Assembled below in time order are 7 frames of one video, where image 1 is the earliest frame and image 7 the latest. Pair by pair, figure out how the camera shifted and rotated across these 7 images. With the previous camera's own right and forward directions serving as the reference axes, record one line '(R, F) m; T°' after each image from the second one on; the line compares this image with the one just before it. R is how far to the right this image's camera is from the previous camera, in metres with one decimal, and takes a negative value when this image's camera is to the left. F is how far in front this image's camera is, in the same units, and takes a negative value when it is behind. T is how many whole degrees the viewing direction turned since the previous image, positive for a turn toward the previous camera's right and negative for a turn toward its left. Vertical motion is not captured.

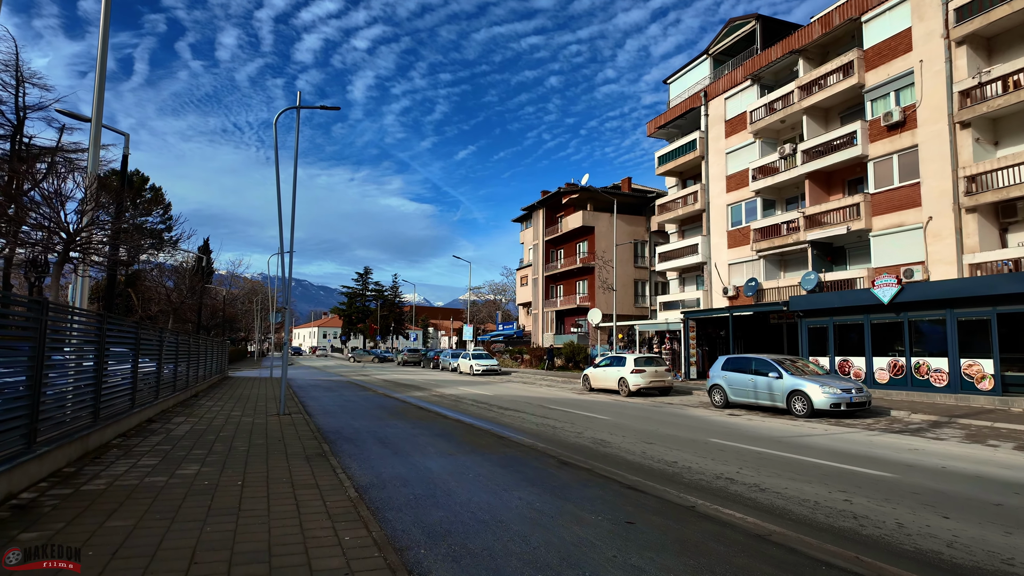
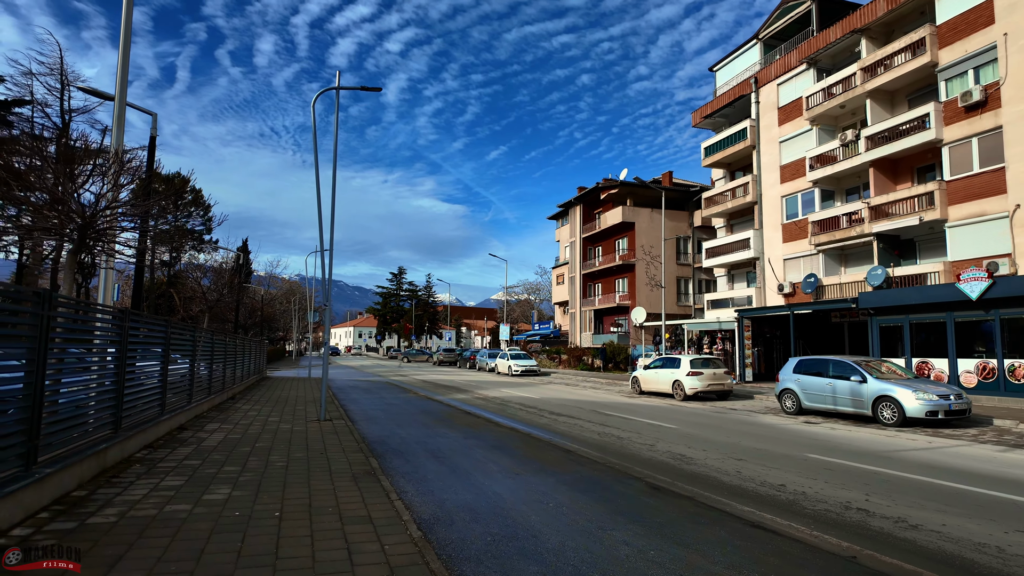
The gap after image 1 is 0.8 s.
(-0.5, +1.0) m; -3°
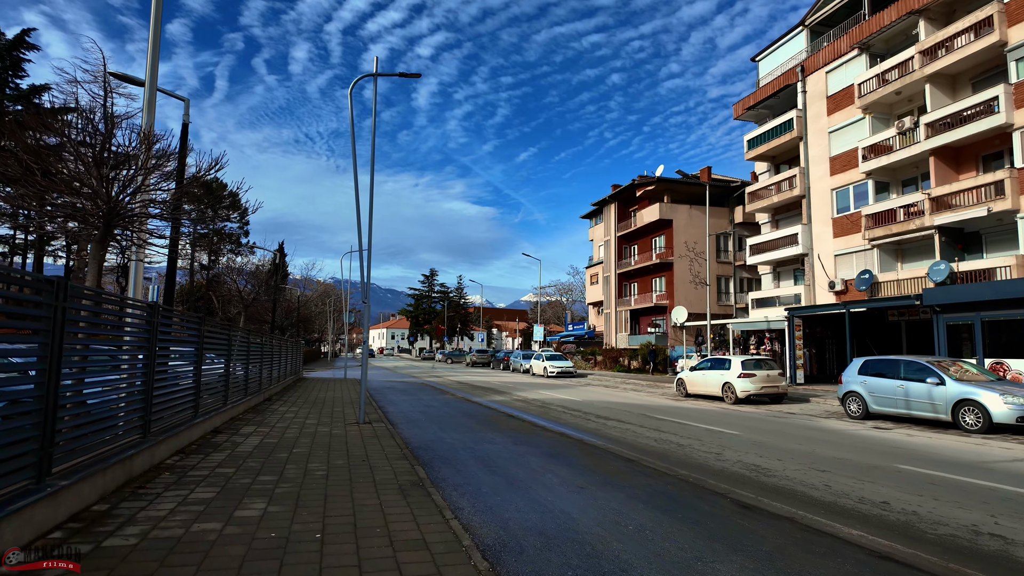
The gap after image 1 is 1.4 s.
(-0.3, +0.6) m; -3°
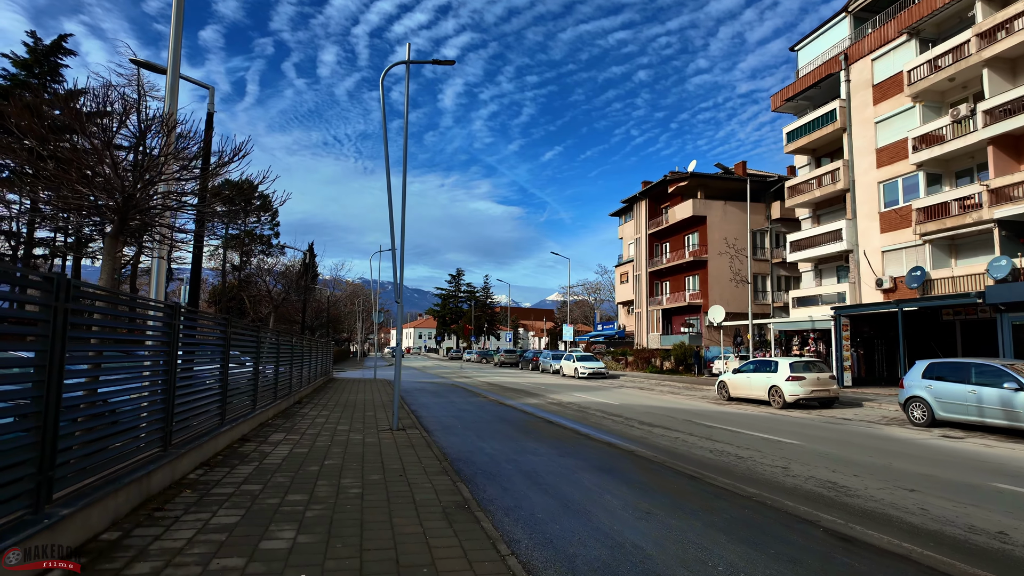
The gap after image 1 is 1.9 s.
(-0.2, +0.6) m; -3°
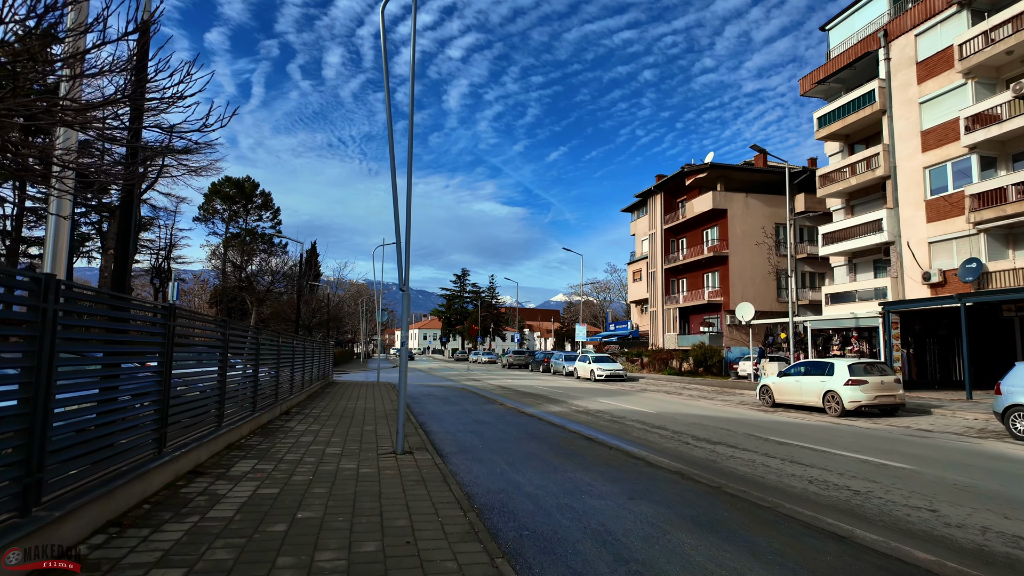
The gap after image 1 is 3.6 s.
(-0.4, +1.9) m; -1°
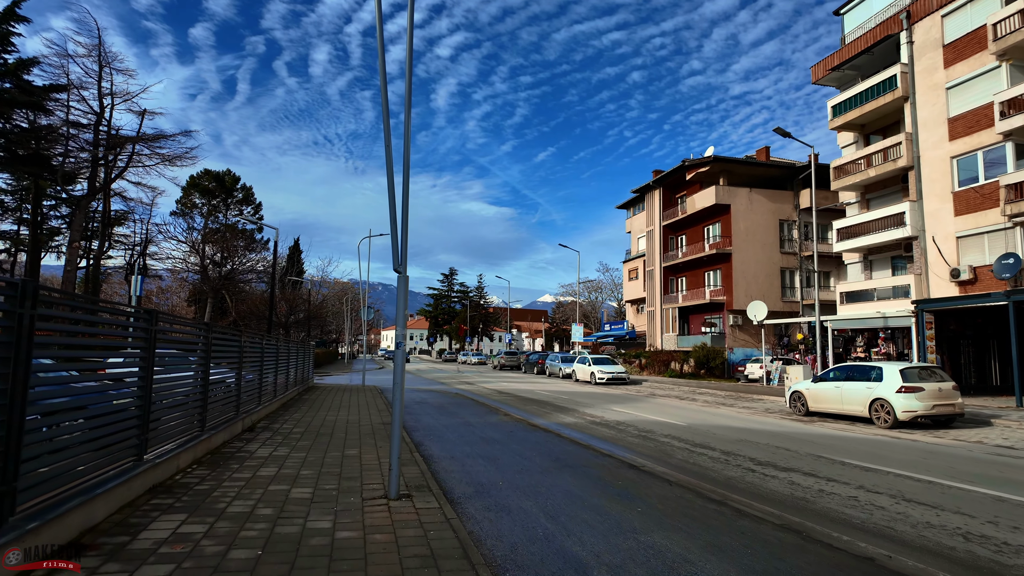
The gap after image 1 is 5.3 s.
(-0.4, +1.9) m; +1°
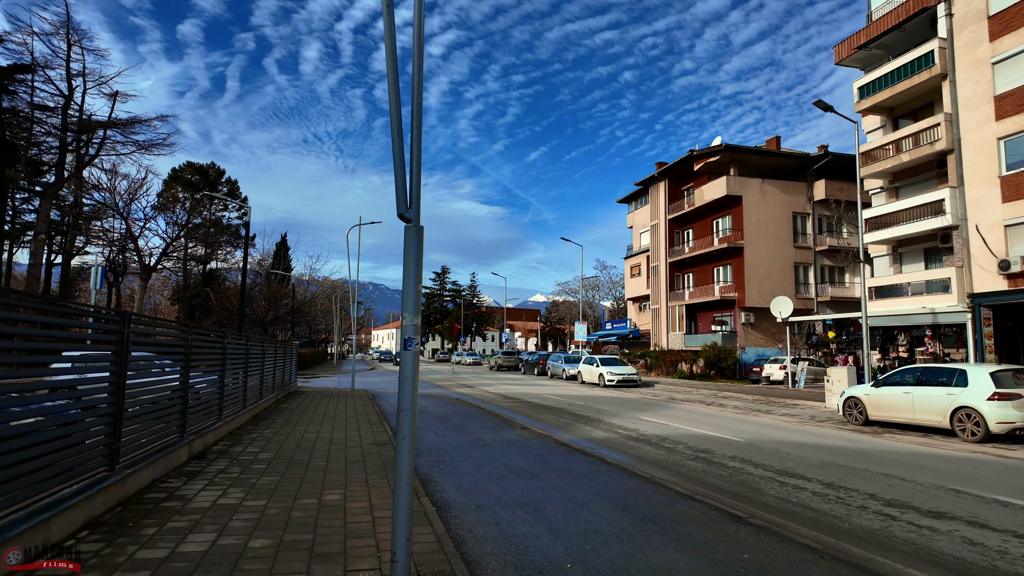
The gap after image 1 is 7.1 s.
(-0.5, +2.1) m; +1°
